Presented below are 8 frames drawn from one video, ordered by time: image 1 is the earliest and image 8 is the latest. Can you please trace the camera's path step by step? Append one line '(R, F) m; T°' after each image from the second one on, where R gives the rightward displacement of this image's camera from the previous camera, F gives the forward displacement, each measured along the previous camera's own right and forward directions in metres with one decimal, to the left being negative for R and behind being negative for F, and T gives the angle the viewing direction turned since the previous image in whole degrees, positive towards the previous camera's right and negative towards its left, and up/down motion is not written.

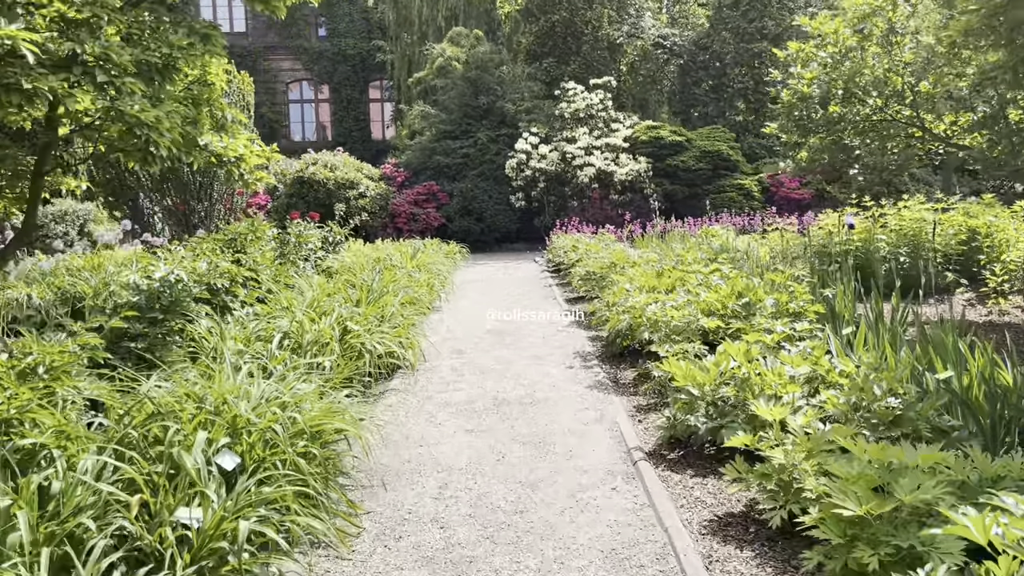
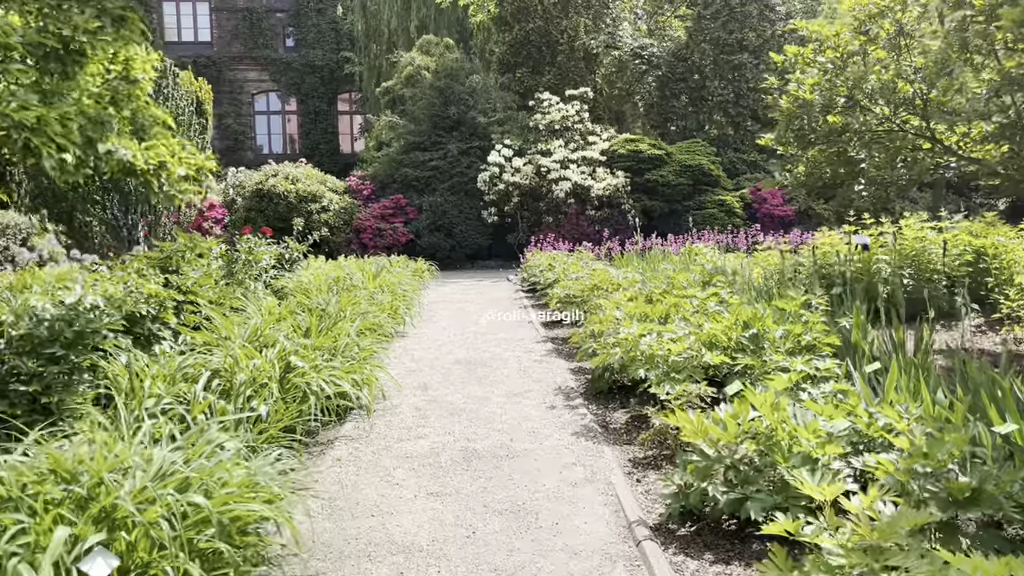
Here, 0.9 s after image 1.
(0.0, +0.6) m; +2°
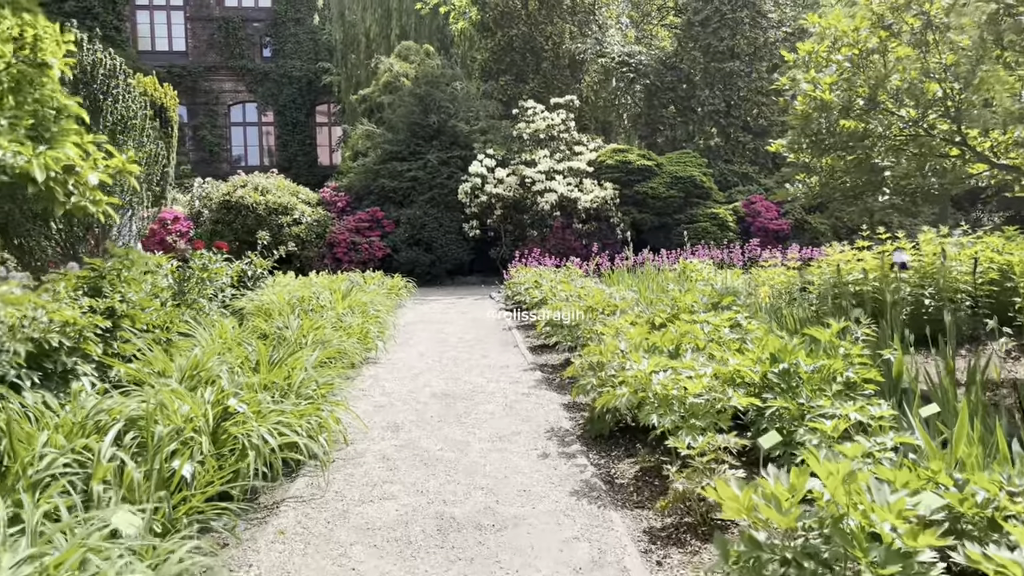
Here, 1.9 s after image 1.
(0.0, +0.6) m; +1°
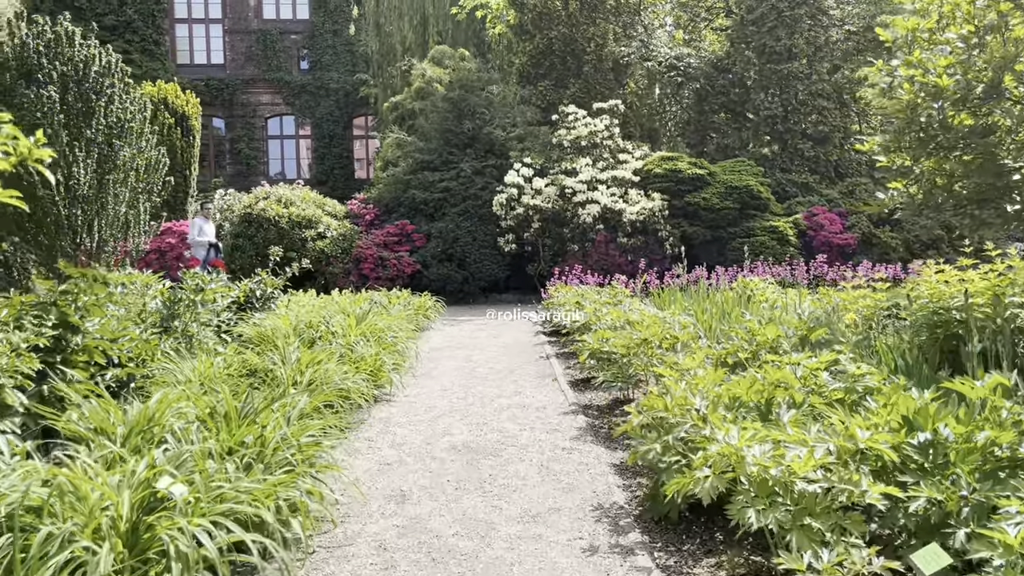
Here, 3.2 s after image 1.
(0.0, +0.8) m; -3°
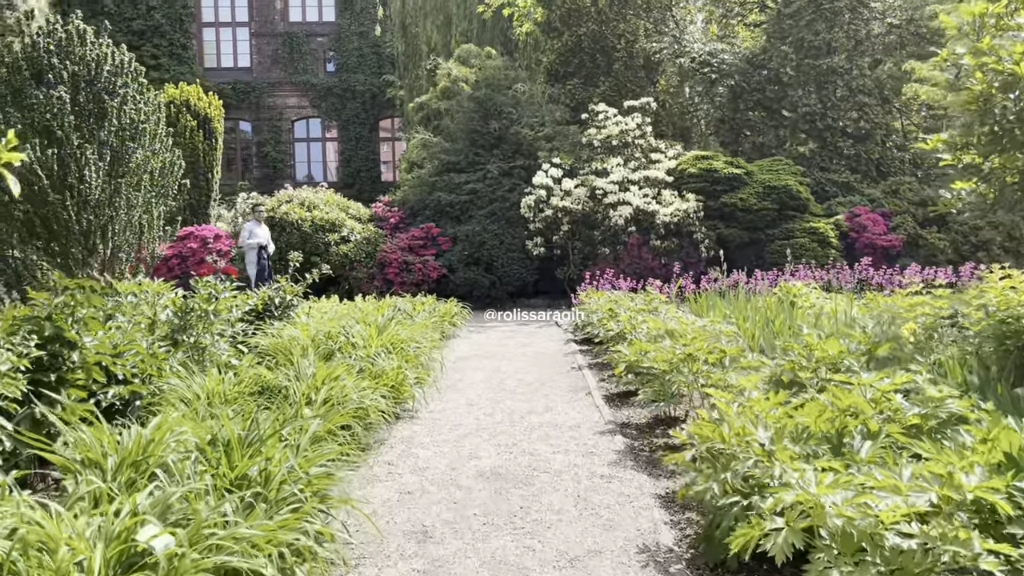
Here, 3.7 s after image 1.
(0.0, +0.3) m; -2°
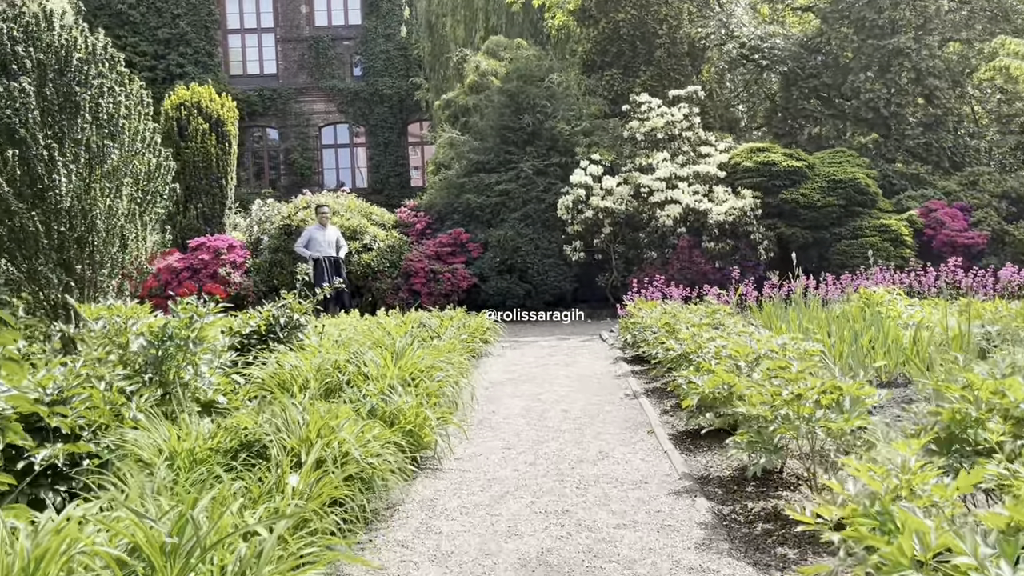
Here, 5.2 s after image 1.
(0.0, +0.8) m; -2°
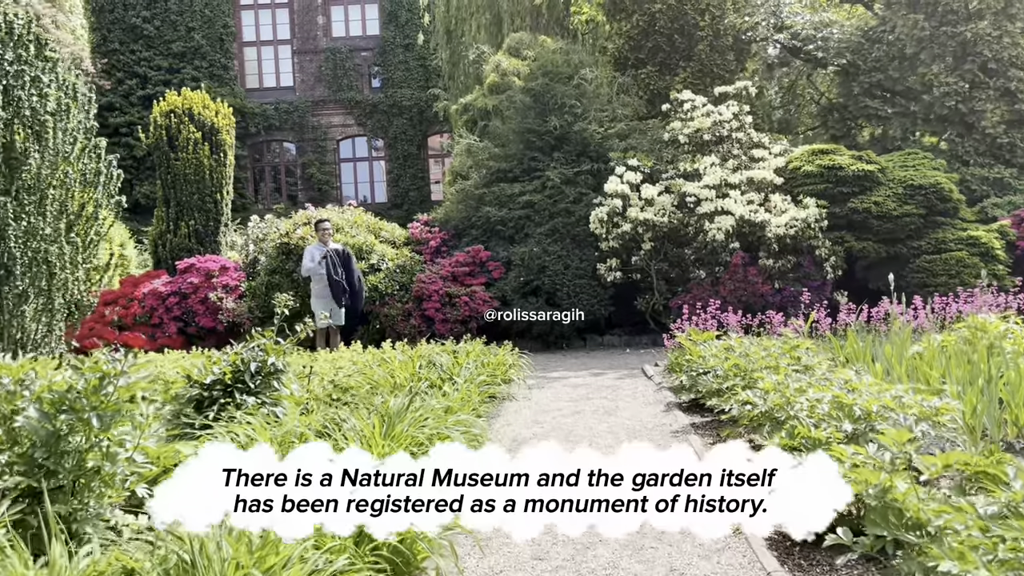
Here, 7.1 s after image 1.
(0.0, +1.1) m; -2°
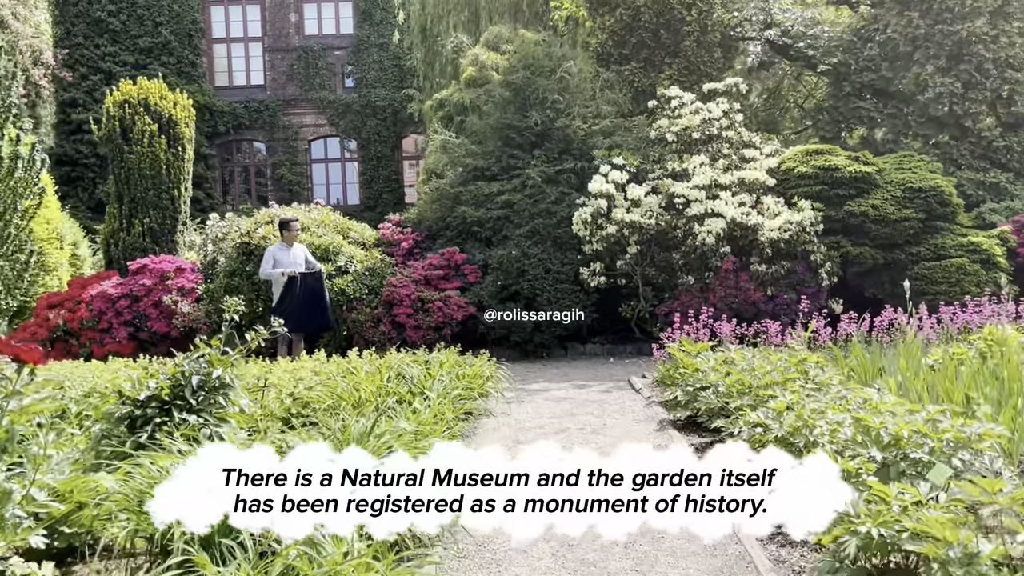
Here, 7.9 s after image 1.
(0.0, +0.5) m; +2°
